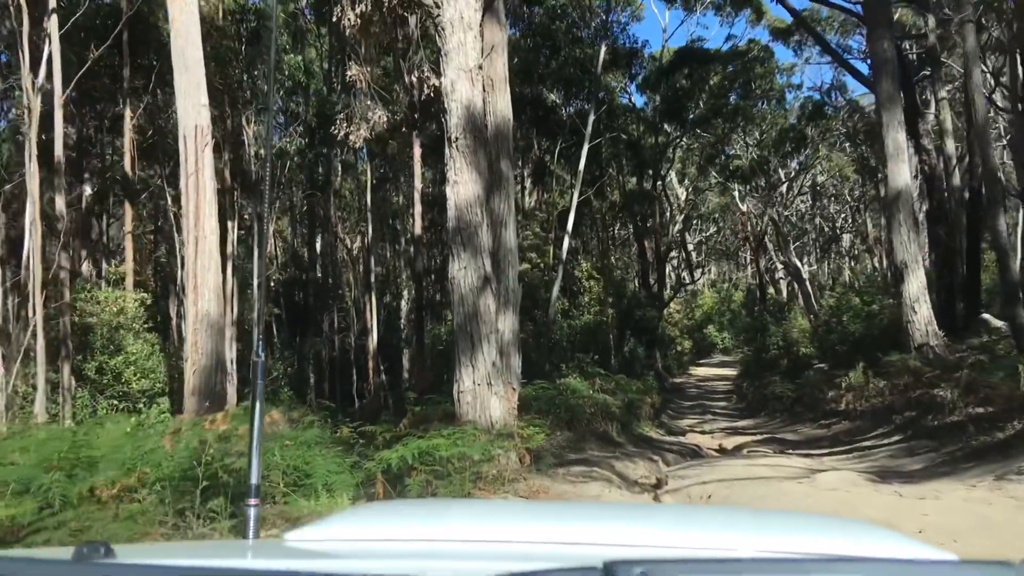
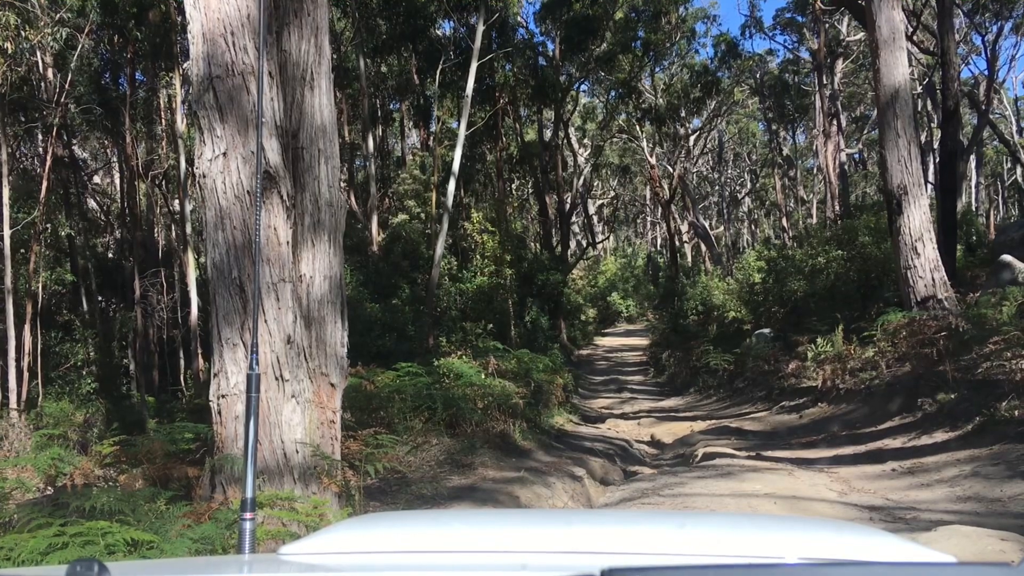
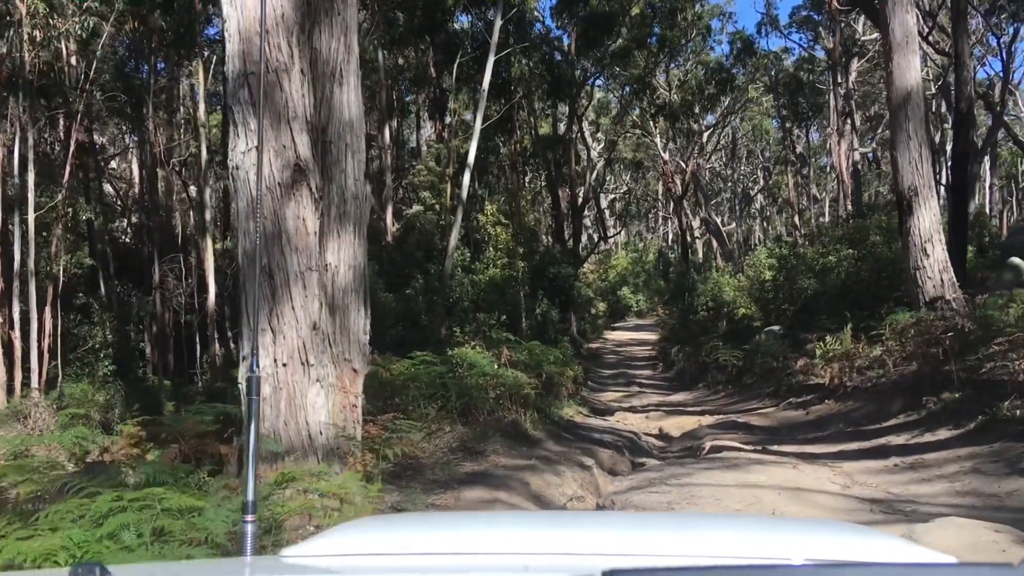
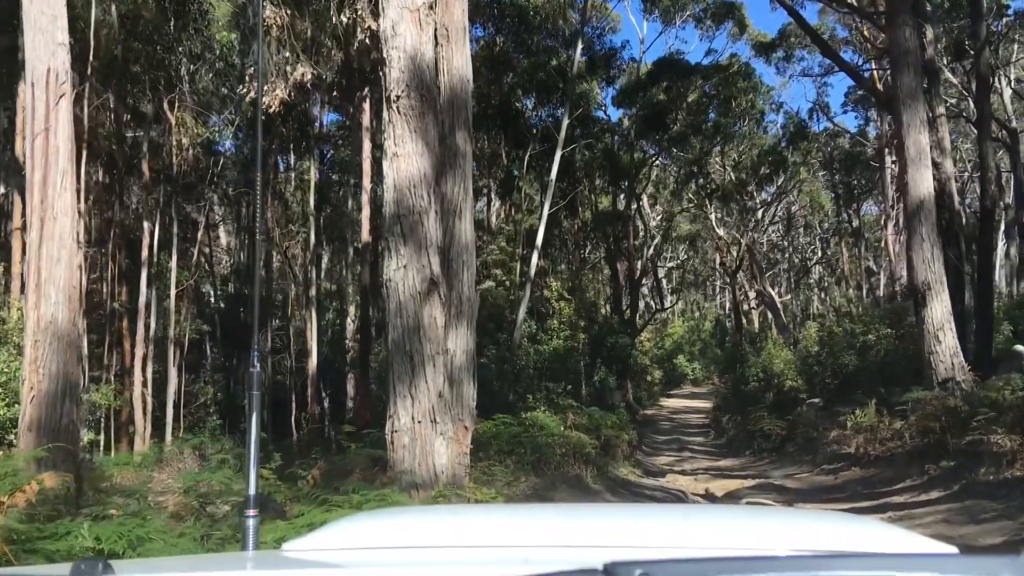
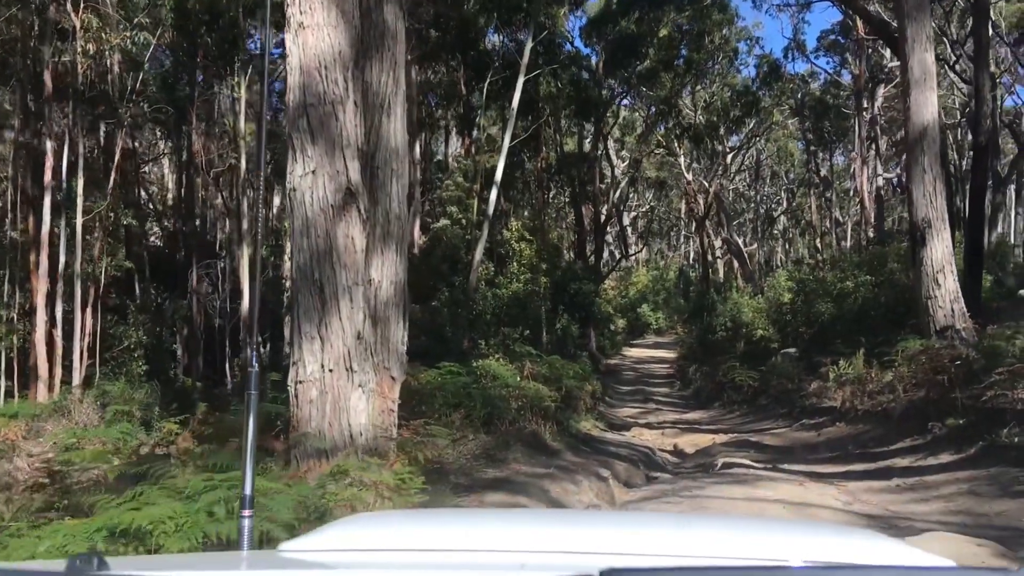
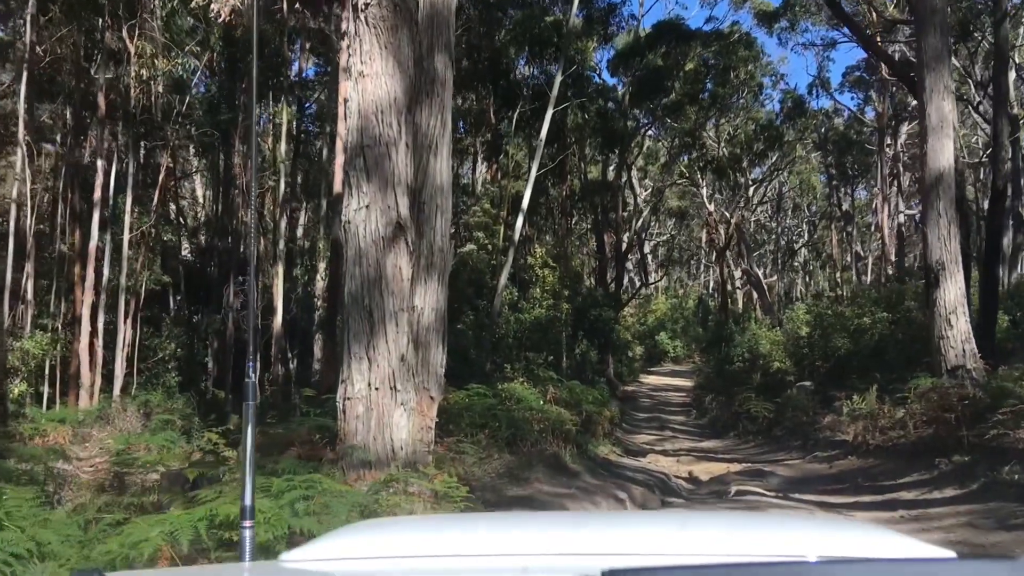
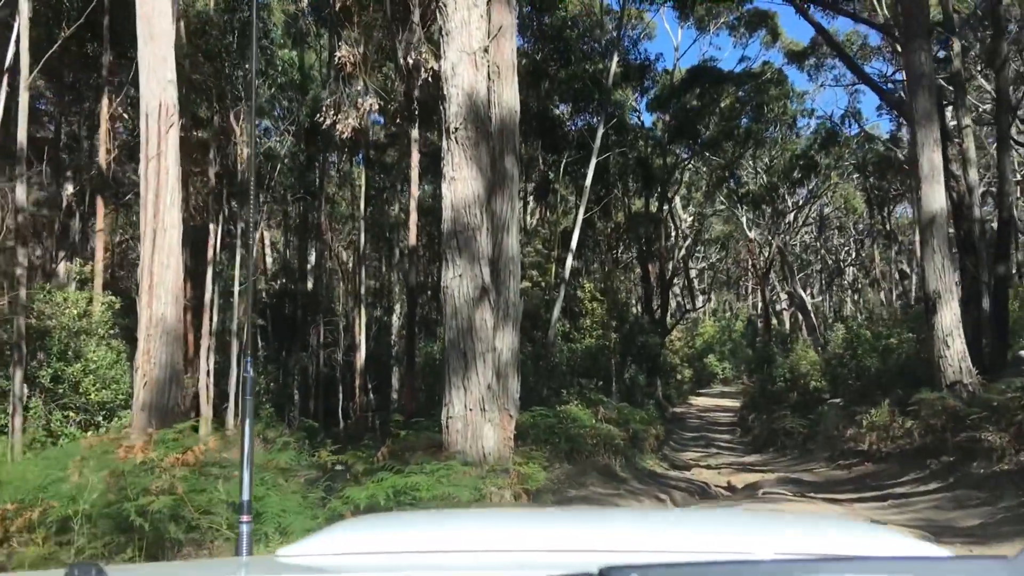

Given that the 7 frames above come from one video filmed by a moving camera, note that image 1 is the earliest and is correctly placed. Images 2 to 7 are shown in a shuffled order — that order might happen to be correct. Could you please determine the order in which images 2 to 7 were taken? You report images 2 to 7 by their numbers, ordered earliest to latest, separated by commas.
7, 4, 6, 5, 3, 2
